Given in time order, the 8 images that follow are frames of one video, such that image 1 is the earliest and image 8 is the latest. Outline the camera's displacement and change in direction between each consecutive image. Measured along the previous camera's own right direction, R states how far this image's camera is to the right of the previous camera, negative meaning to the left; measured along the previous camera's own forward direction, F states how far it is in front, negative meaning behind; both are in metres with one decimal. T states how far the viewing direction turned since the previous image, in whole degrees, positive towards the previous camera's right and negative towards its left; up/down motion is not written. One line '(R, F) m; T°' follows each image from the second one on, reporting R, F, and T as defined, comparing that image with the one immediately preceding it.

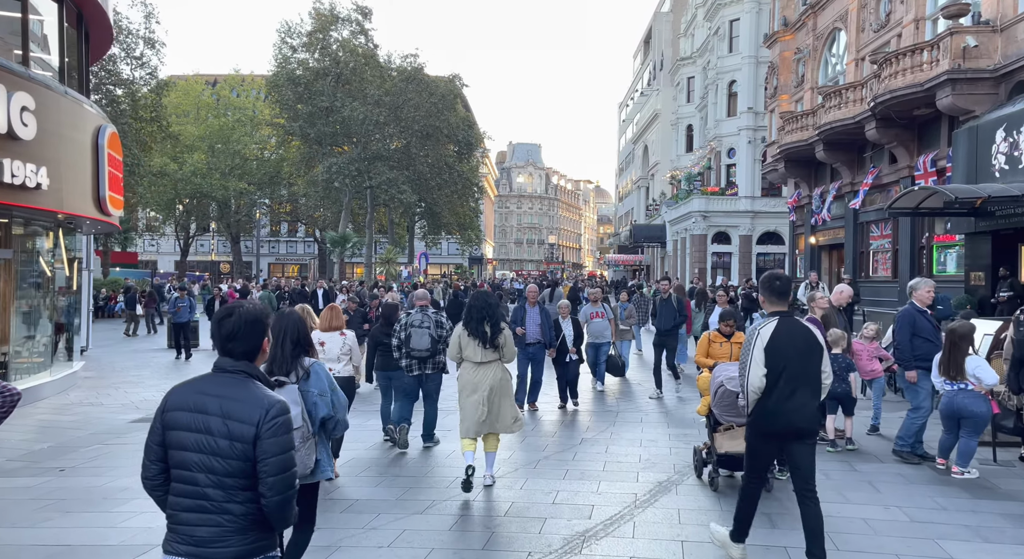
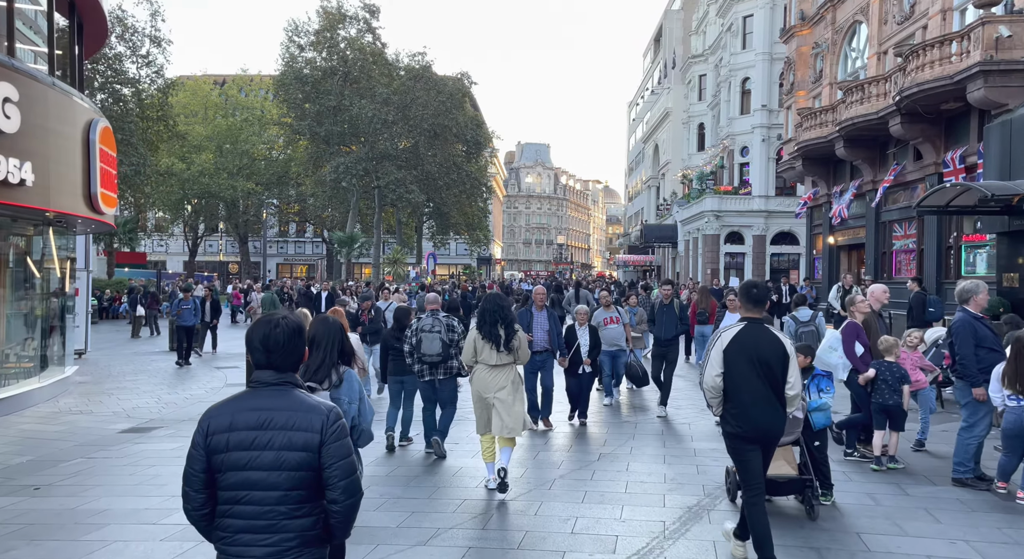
(0.0, +0.7) m; -1°
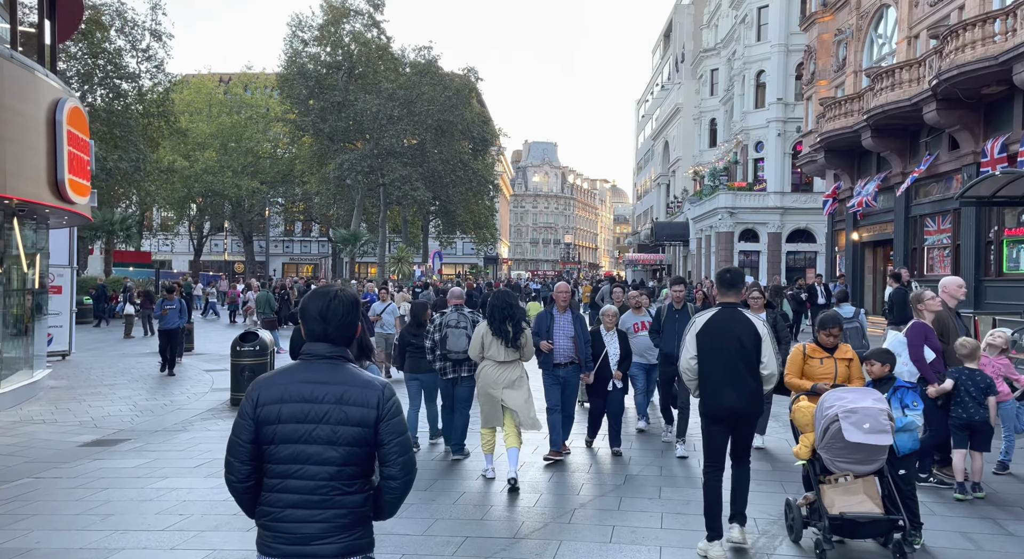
(0.0, +1.2) m; 0°
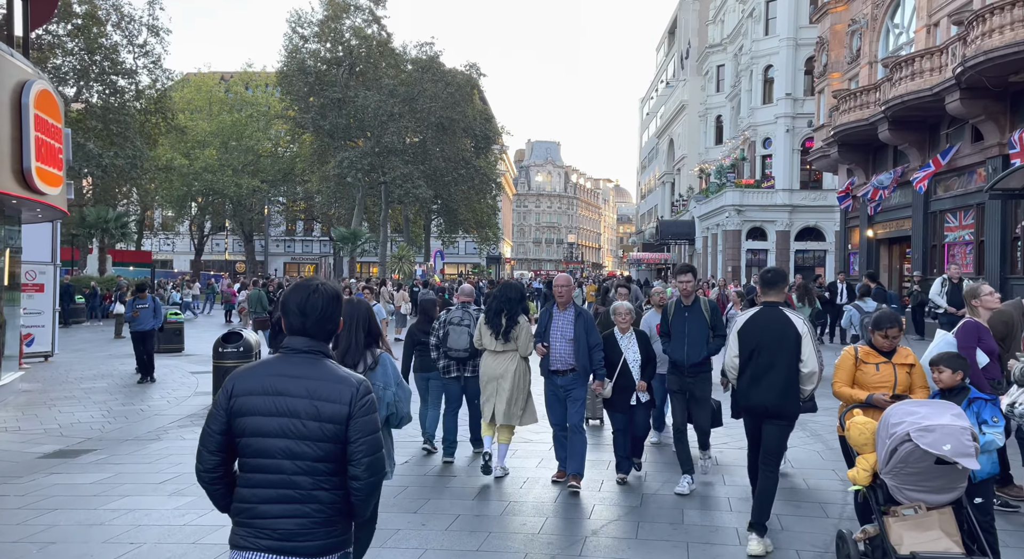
(0.0, +0.9) m; 0°
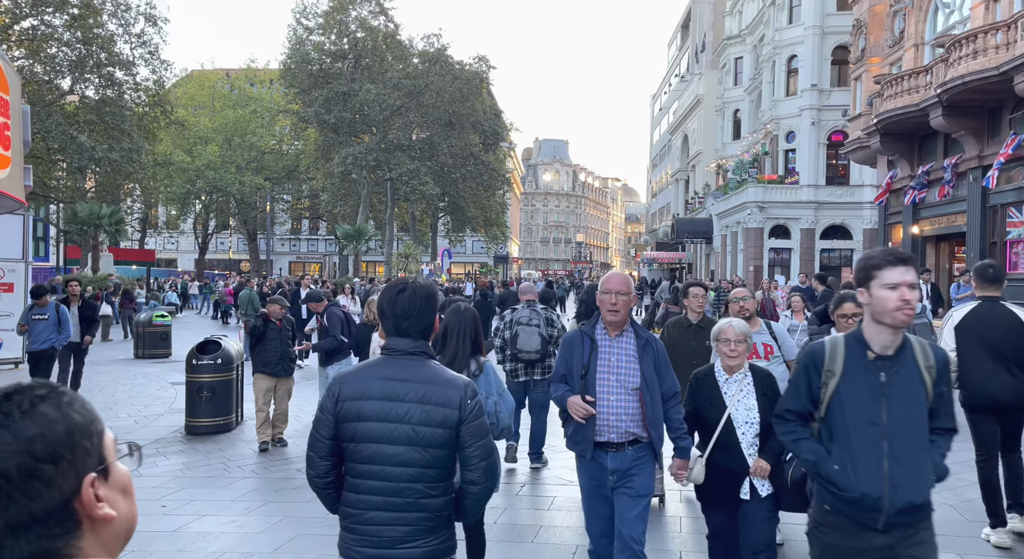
(-0.3, +1.8) m; 0°
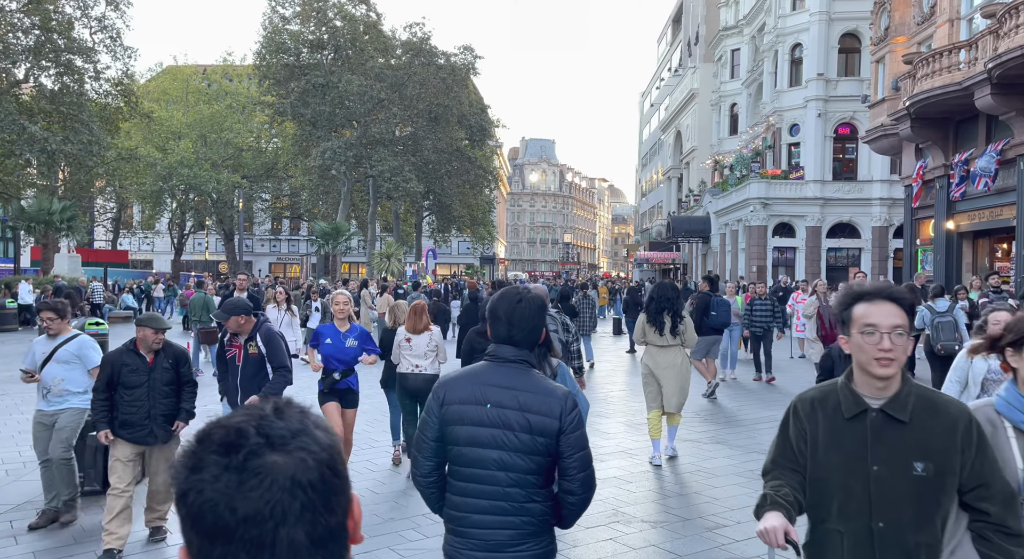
(-0.1, +2.5) m; +1°
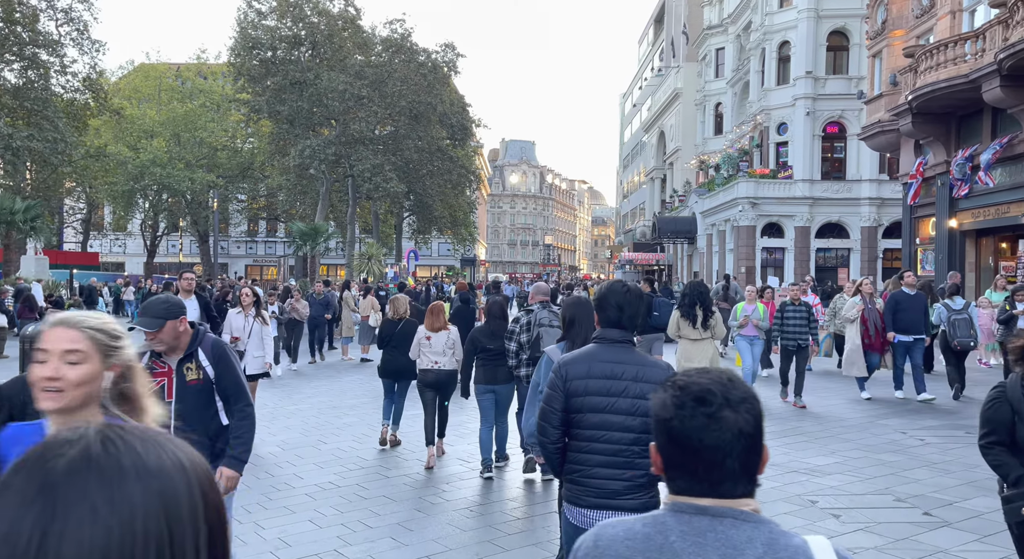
(-0.2, +0.9) m; +1°
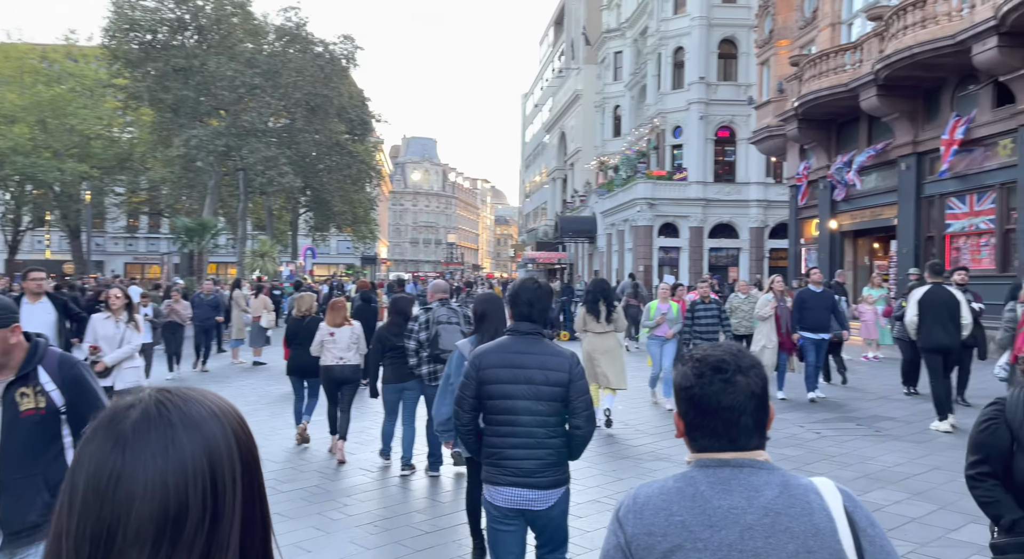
(+0.1, +0.1) m; +7°
